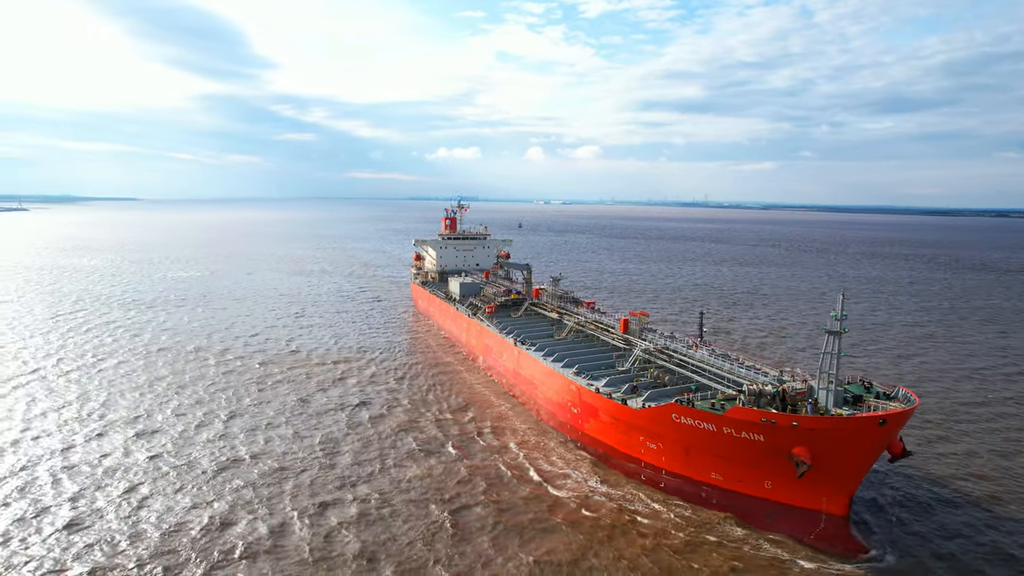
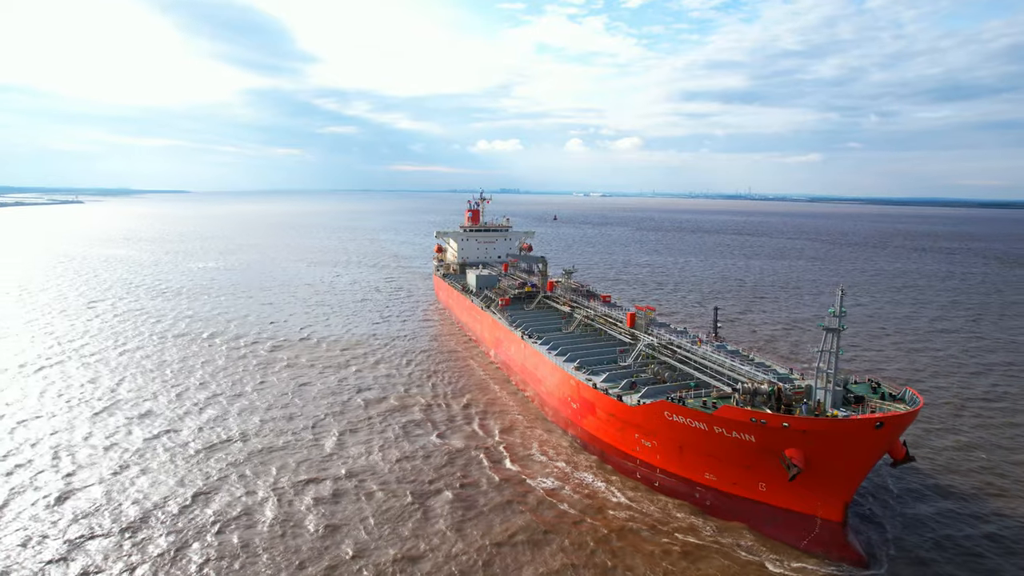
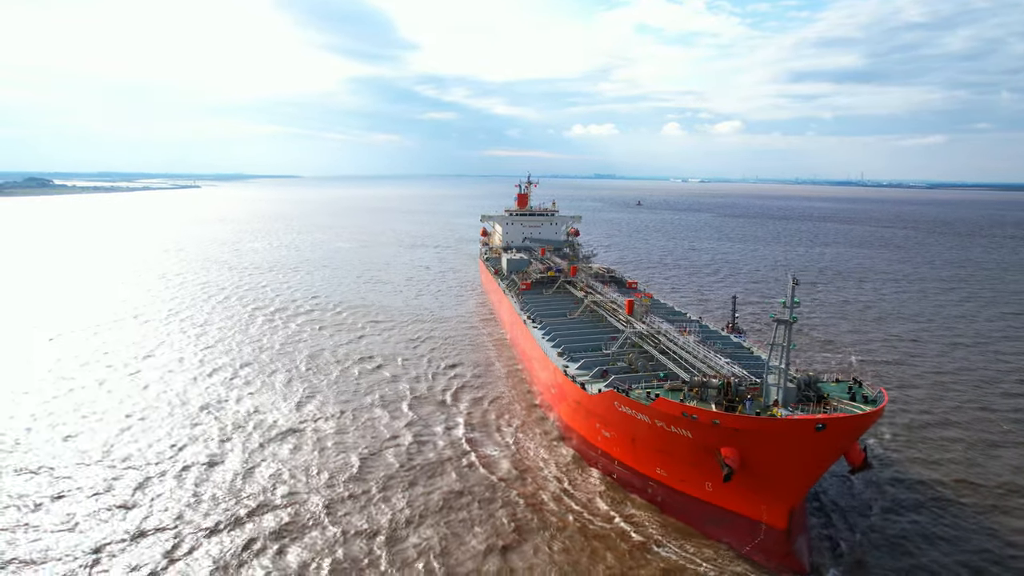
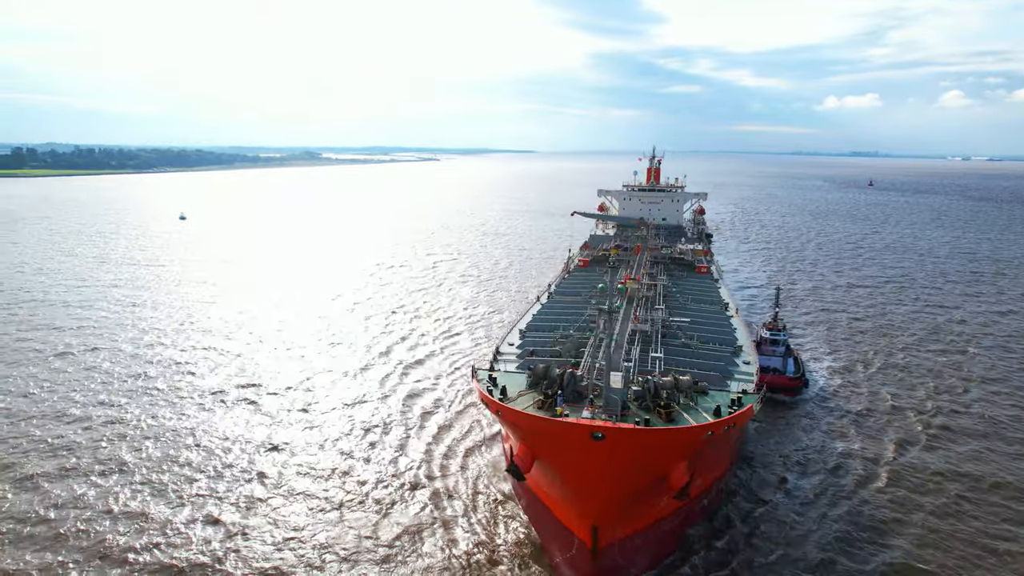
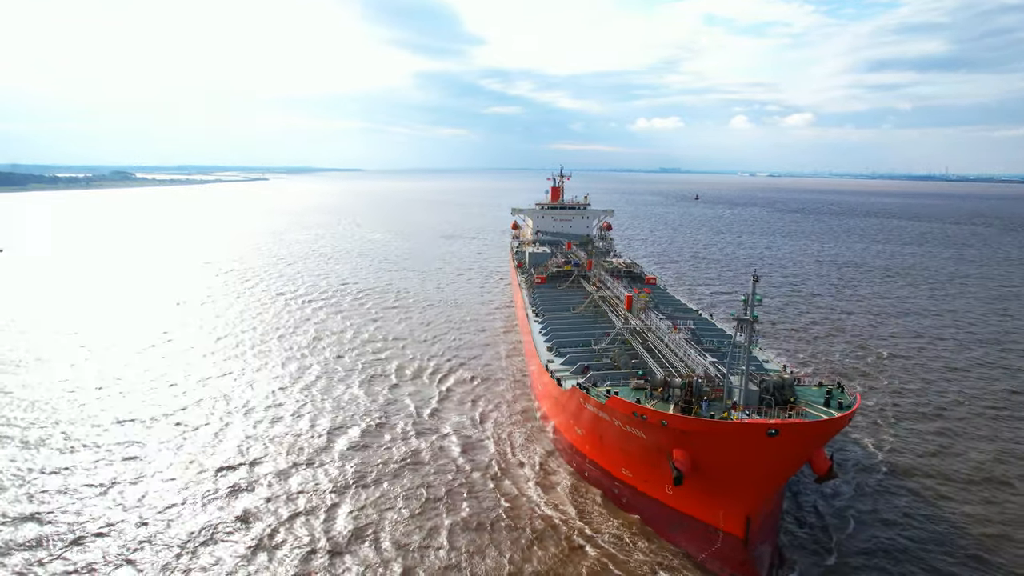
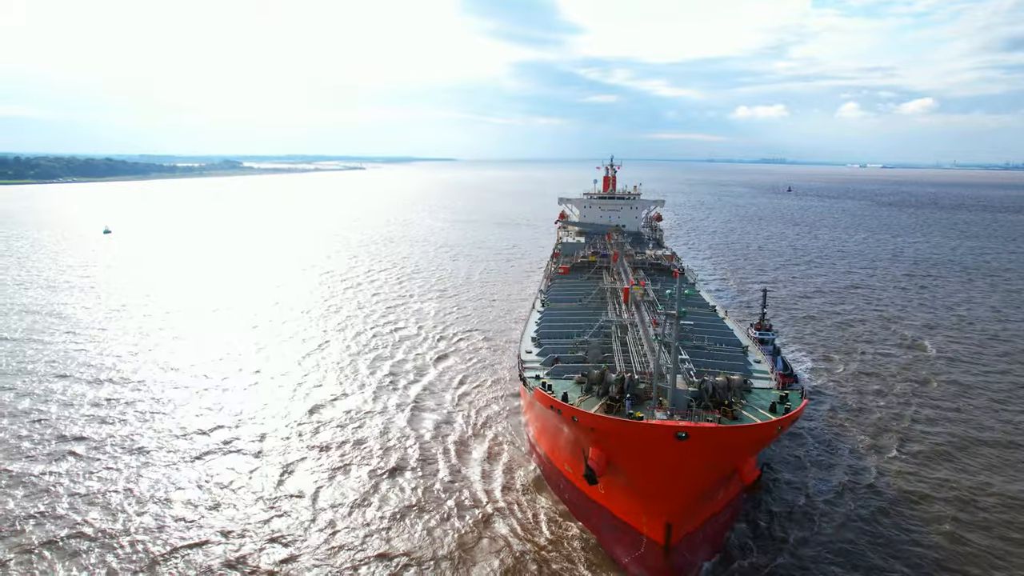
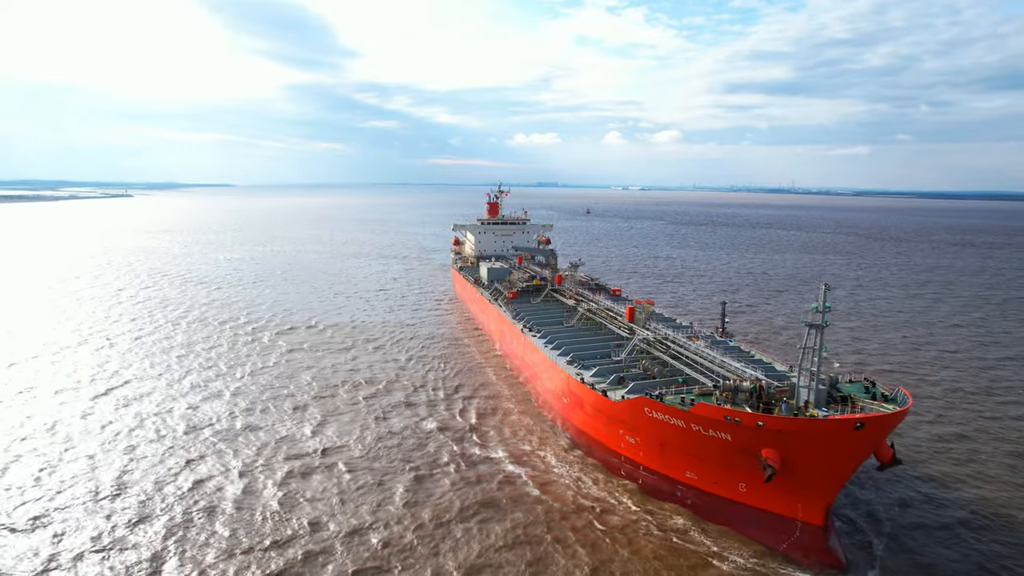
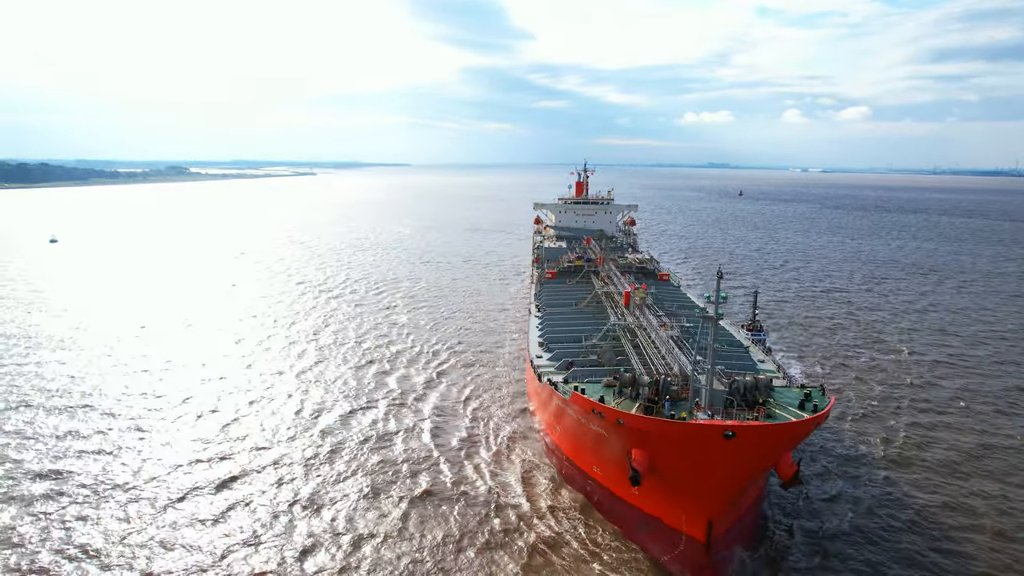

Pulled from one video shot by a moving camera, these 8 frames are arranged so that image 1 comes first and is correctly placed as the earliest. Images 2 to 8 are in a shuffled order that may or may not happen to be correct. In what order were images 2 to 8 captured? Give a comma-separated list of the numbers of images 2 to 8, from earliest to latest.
2, 7, 3, 5, 8, 6, 4
